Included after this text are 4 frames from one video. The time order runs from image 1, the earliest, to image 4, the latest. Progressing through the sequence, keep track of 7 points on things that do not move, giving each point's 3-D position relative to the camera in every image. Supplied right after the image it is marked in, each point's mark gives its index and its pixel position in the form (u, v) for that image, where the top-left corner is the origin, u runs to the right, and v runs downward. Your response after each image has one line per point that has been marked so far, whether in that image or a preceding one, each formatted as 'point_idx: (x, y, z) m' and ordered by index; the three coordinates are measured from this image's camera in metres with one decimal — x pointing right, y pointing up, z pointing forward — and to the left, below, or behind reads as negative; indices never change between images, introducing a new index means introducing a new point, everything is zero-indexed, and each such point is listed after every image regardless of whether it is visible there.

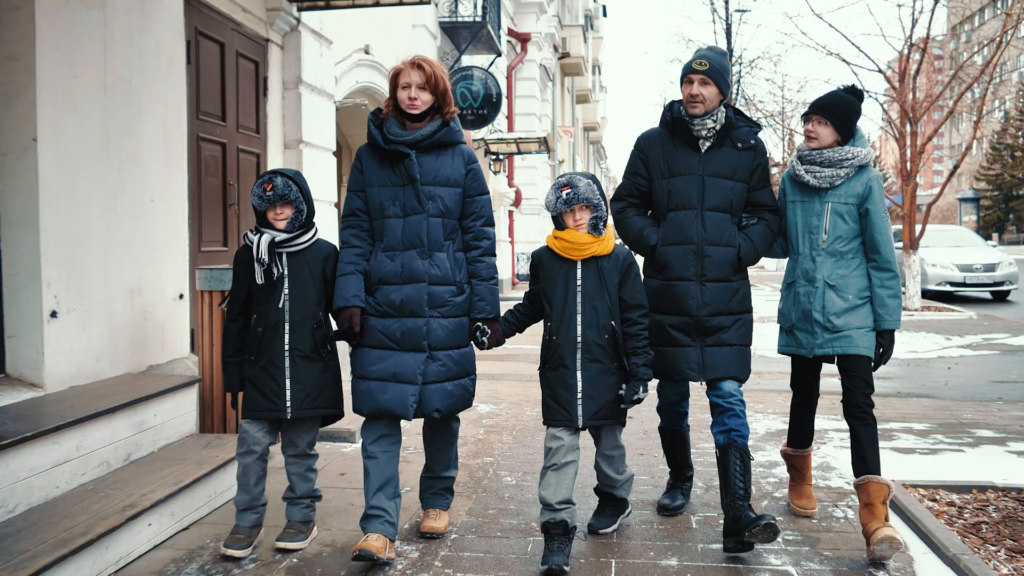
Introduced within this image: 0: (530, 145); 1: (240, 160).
0: (+0.3, +2.4, +16.8) m
1: (-1.8, +0.8, +6.4) m
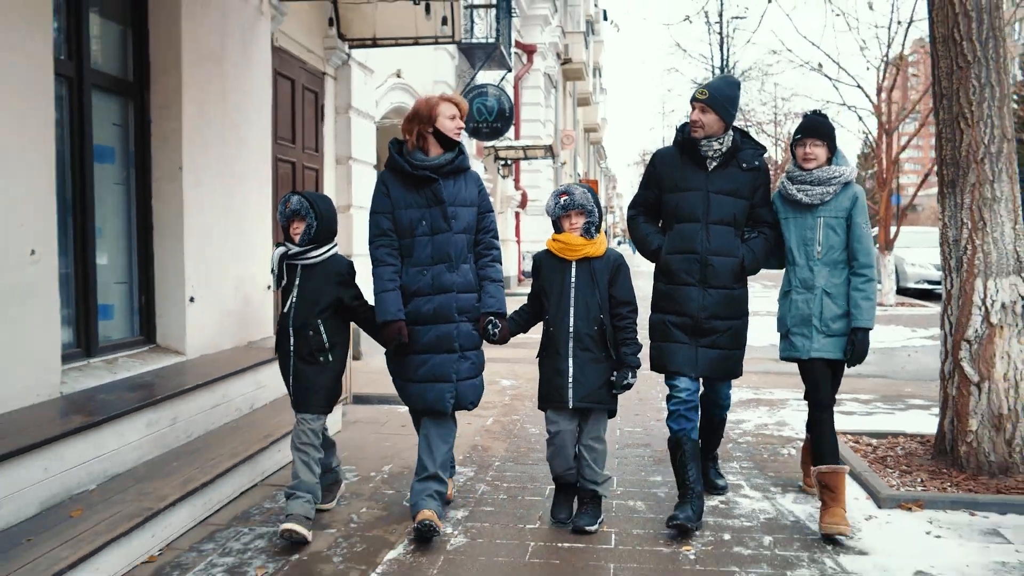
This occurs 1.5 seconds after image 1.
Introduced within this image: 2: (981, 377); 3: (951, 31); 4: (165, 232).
0: (+0.5, +2.5, +18.1) m
1: (-1.6, +0.9, +7.7) m
2: (+2.2, -0.4, +4.6) m
3: (+2.1, +1.2, +4.6) m
4: (-1.8, +0.3, +5.2) m
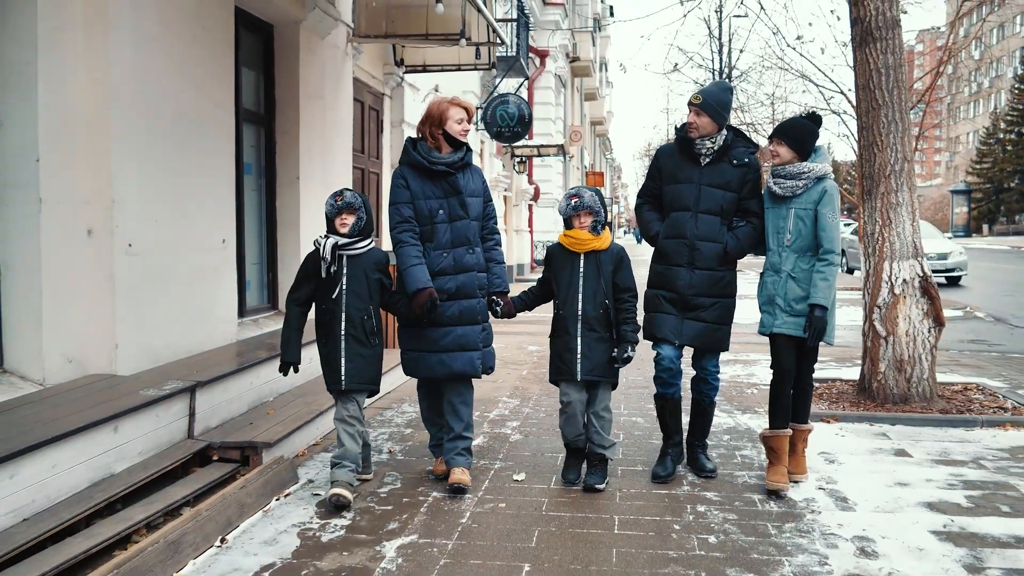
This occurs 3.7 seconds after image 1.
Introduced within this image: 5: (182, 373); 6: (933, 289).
0: (+0.8, +2.8, +19.8) m
1: (-1.4, +1.0, +9.4) m
2: (+2.4, -0.3, +6.3) m
3: (+2.3, +1.3, +6.4) m
4: (-1.6, +0.4, +7.0) m
5: (-1.6, -0.4, +4.8) m
6: (+2.7, 0.0, +6.3) m
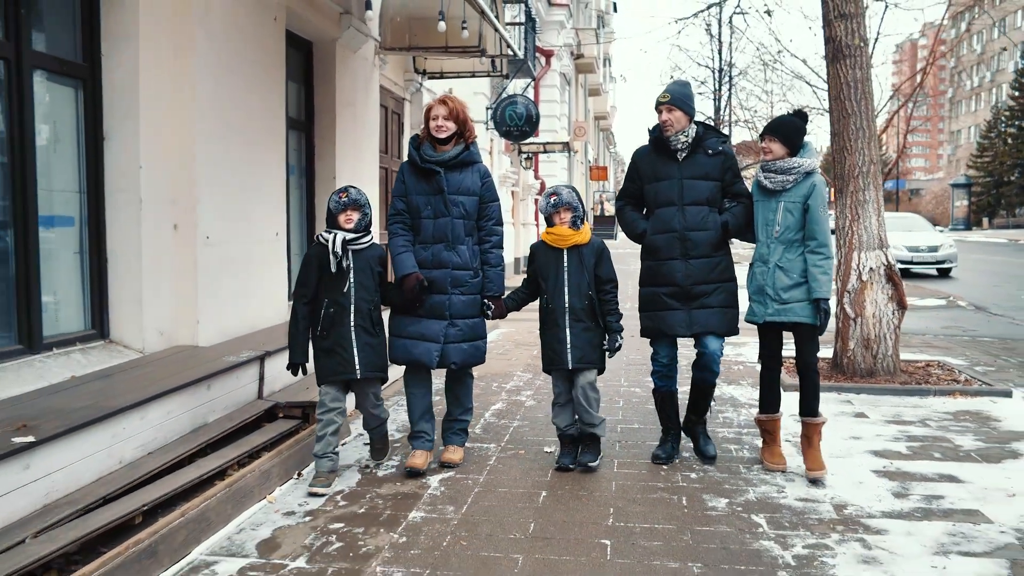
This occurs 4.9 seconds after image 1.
0: (+0.9, +2.9, +20.7) m
1: (-1.3, +1.2, +10.3) m
2: (+2.5, -0.2, +7.2) m
3: (+2.4, +1.4, +7.2) m
4: (-1.5, +0.5, +7.9) m
5: (-1.5, -0.3, +5.6) m
6: (+2.8, +0.1, +7.1) m
